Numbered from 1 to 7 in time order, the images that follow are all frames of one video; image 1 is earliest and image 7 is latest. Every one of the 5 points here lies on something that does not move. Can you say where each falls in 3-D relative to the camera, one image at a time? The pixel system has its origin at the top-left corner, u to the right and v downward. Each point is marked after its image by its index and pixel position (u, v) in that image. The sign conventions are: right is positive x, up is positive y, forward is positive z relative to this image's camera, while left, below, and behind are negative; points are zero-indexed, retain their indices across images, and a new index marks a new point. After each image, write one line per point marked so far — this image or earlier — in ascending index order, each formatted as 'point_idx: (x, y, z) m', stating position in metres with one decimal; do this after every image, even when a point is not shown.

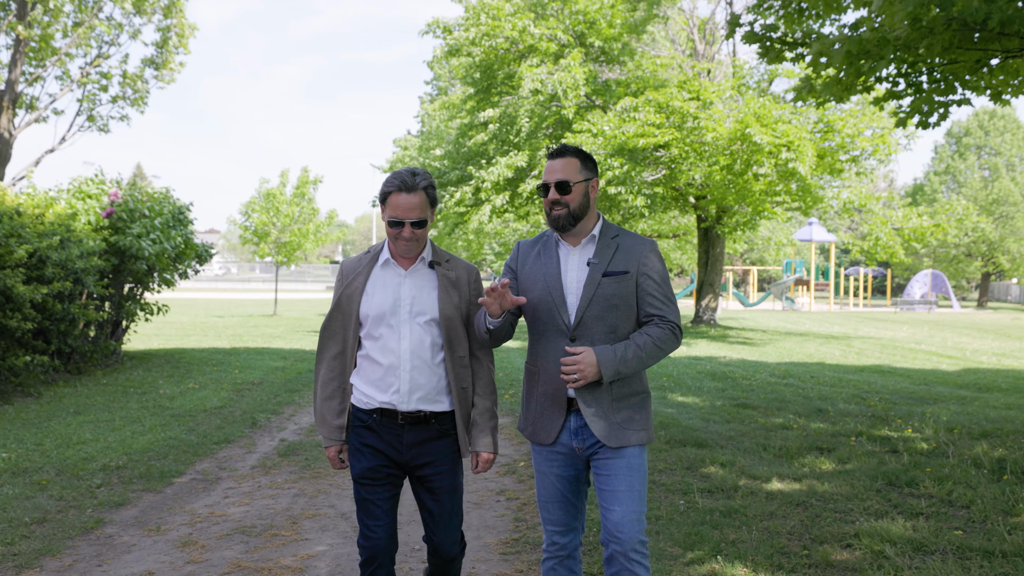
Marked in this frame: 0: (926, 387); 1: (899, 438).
0: (+5.8, -1.4, +11.0) m
1: (+3.6, -1.4, +7.2) m
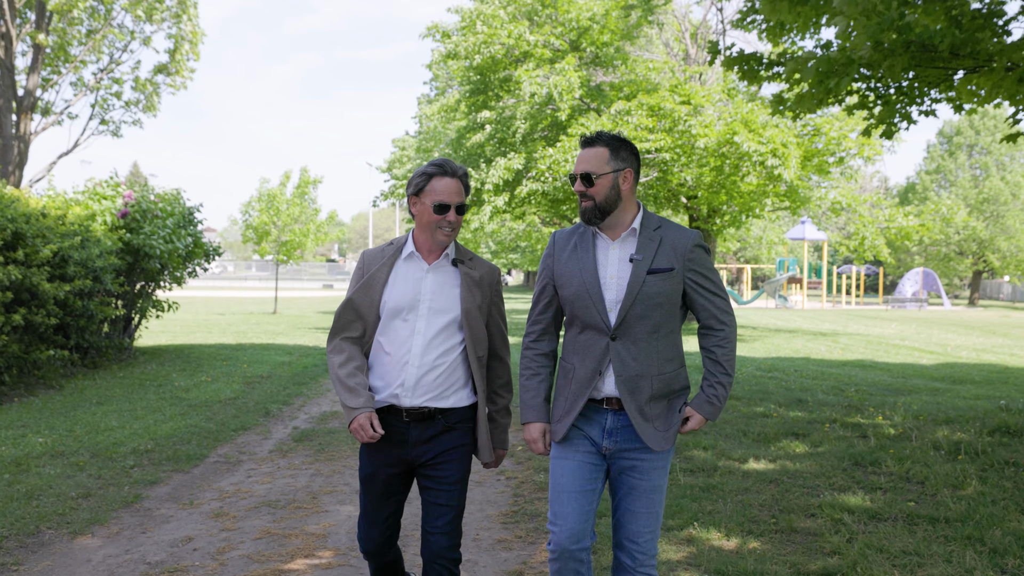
0: (+5.8, -1.3, +11.6) m
1: (+3.6, -1.4, +7.8) m
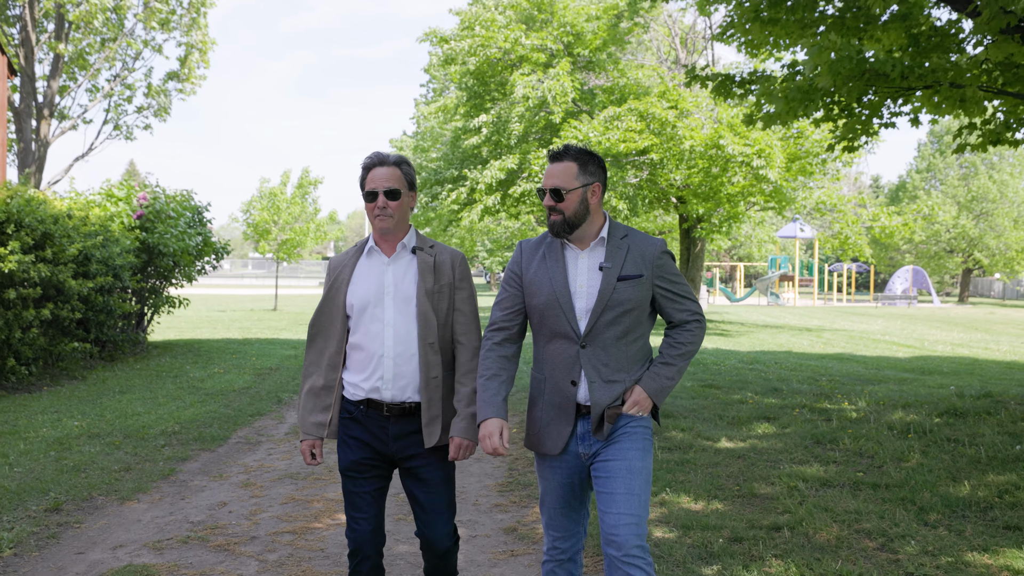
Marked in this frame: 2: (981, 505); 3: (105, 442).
0: (+5.7, -1.3, +12.3) m
1: (+3.5, -1.3, +8.5) m
2: (+3.0, -1.4, +5.0) m
3: (-3.8, -1.4, +7.3) m
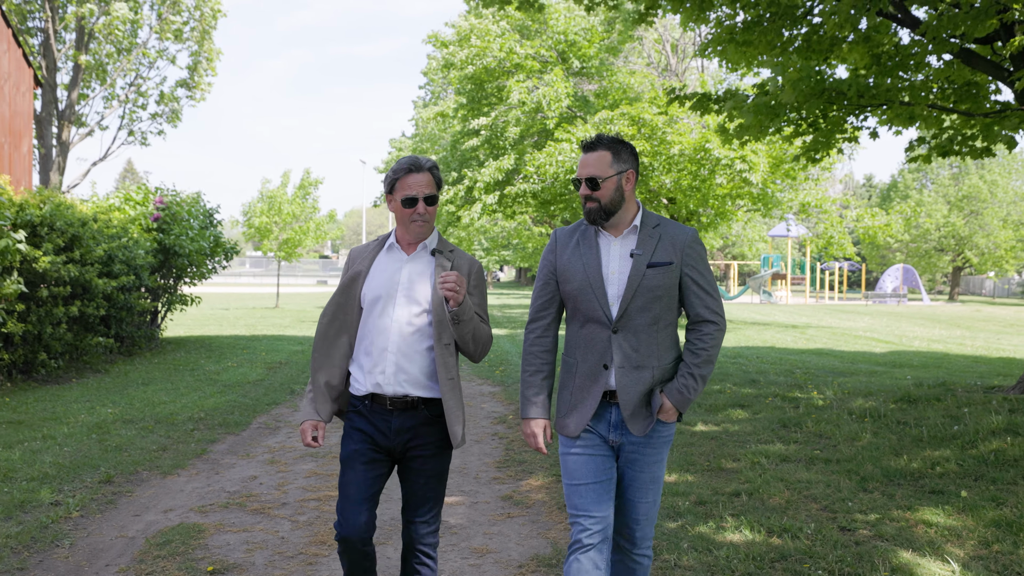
0: (+5.7, -1.3, +13.1) m
1: (+3.5, -1.3, +9.3) m
2: (+3.0, -1.4, +5.8) m
3: (-3.8, -1.4, +8.0) m
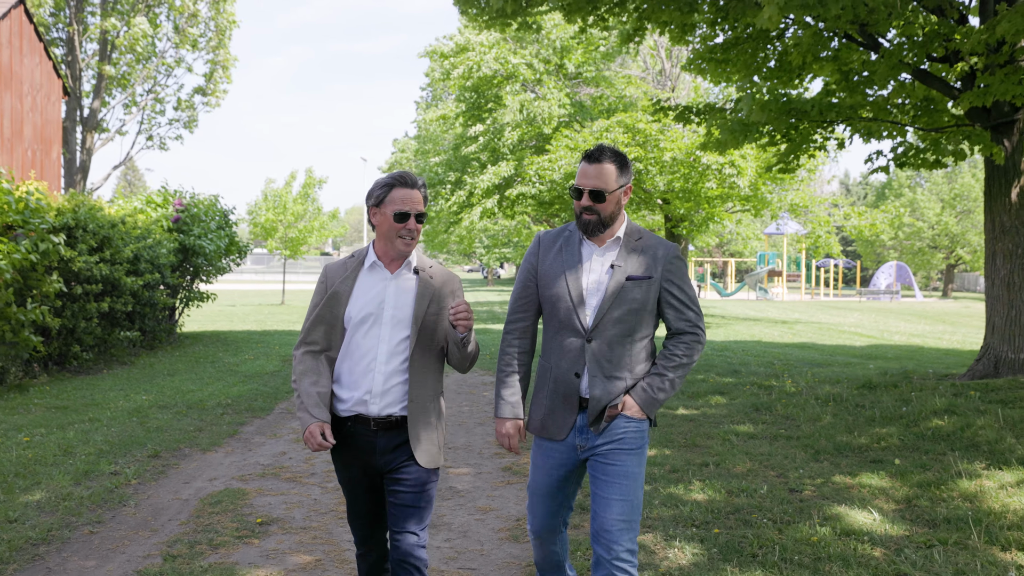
0: (+5.7, -1.2, +14.0) m
1: (+3.5, -1.3, +10.2) m
2: (+3.0, -1.3, +6.6) m
3: (-3.8, -1.4, +8.9) m
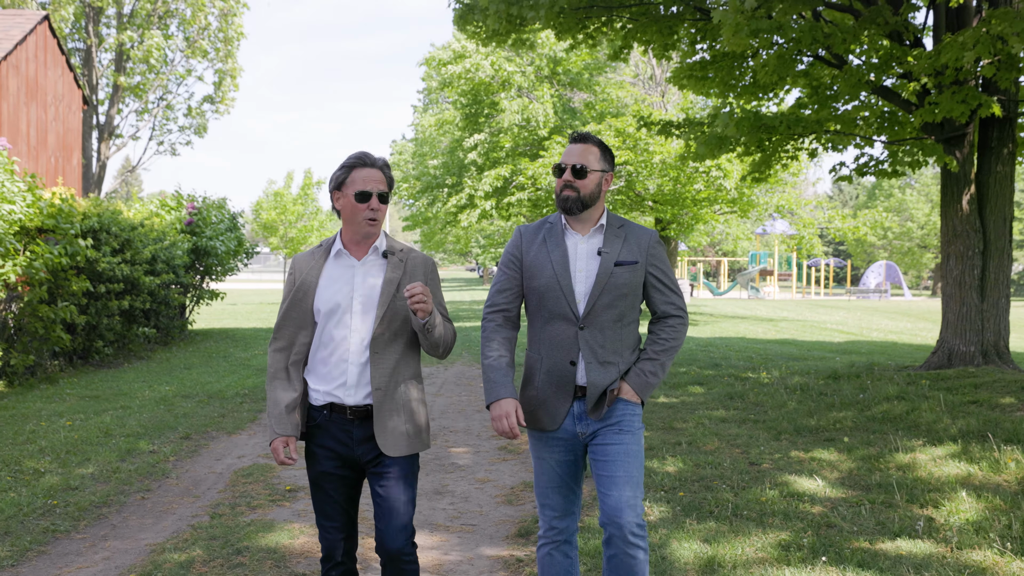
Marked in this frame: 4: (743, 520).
0: (+5.6, -1.2, +14.8) m
1: (+3.4, -1.2, +11.0) m
2: (+2.9, -1.3, +7.4) m
3: (-3.9, -1.4, +9.7) m
4: (+1.5, -1.5, +5.0) m
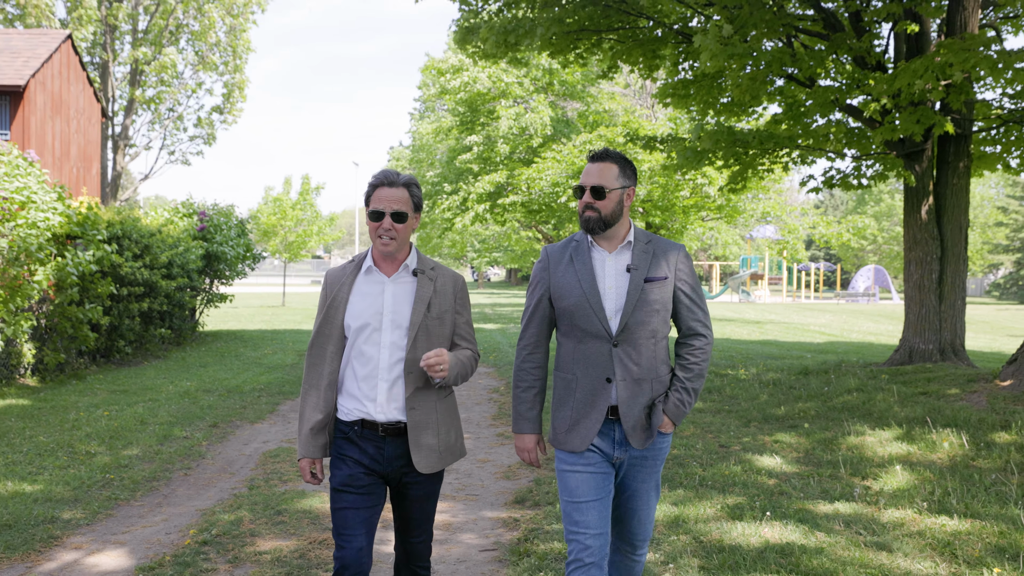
0: (+5.5, -1.2, +15.7) m
1: (+3.3, -1.3, +11.8) m
2: (+2.9, -1.4, +8.3) m
3: (-3.9, -1.4, +10.5) m
4: (+1.4, -1.5, +5.8) m
